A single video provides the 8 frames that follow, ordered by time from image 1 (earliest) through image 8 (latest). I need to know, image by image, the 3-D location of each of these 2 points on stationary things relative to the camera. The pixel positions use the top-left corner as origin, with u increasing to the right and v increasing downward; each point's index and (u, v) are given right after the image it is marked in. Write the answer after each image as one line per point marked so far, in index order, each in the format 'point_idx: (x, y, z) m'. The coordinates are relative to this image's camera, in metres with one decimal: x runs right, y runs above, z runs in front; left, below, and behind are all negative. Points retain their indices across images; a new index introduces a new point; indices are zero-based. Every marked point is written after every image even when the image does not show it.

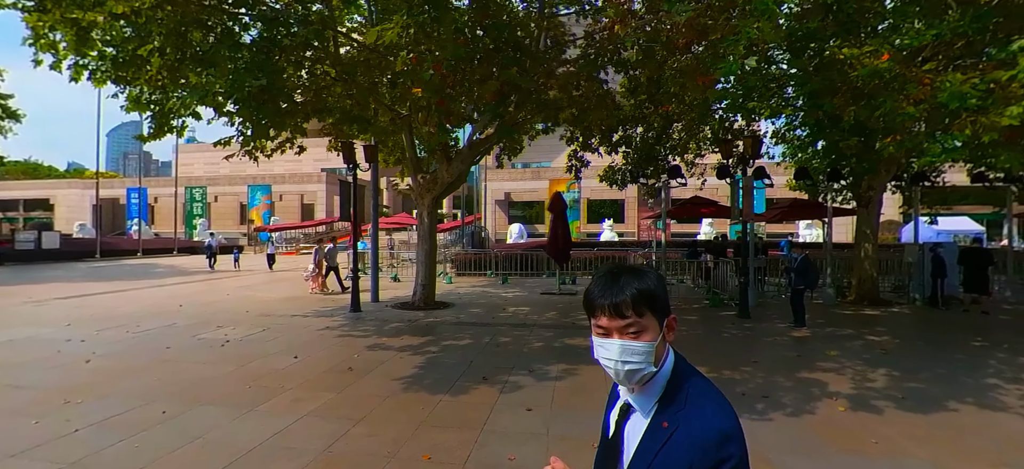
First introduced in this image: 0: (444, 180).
0: (-1.4, +1.2, +9.8) m
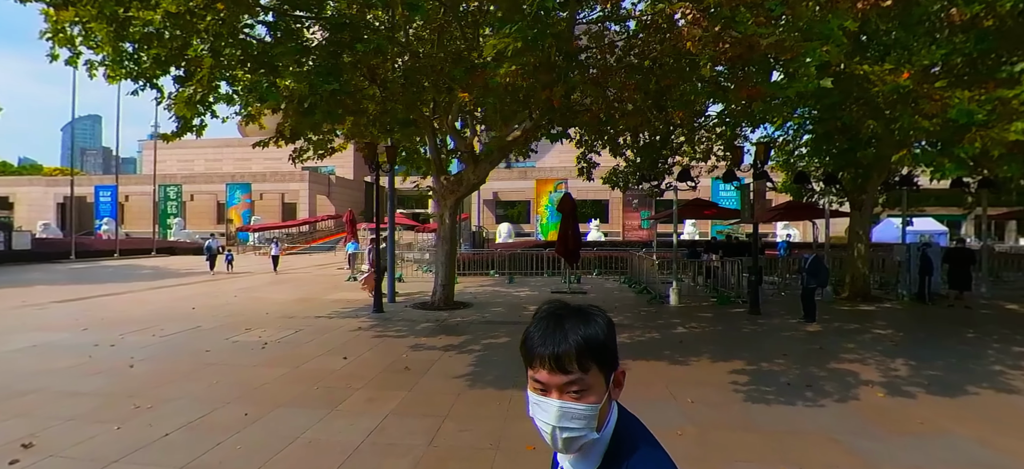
0: (-0.9, +1.2, +10.0) m
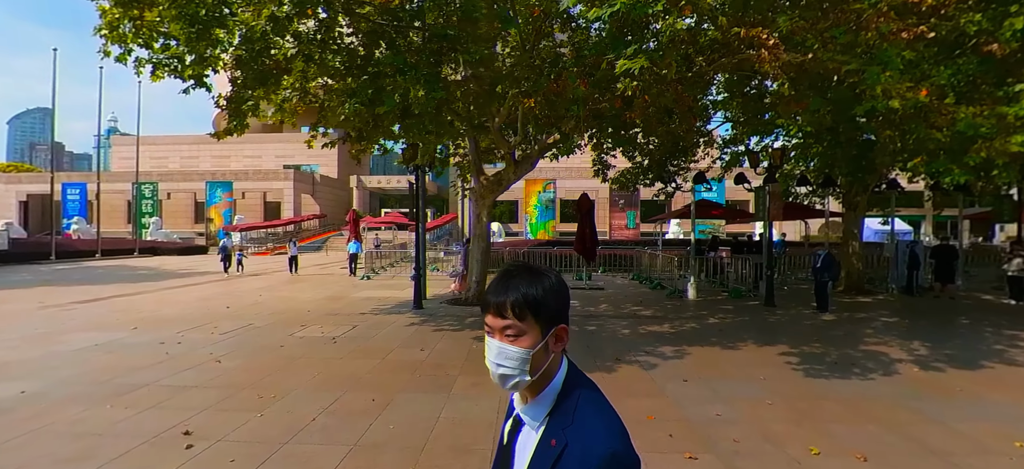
0: (-0.1, +1.3, +10.4) m
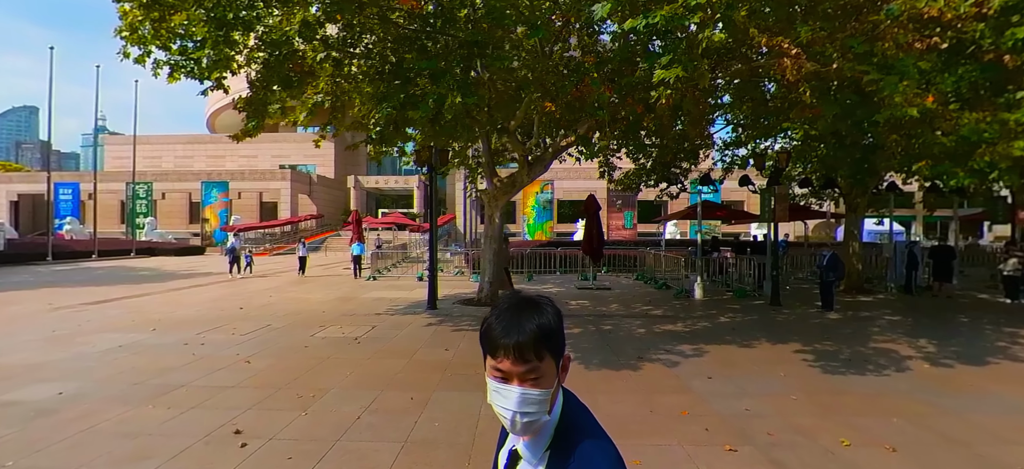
0: (+0.2, +1.2, +10.6) m
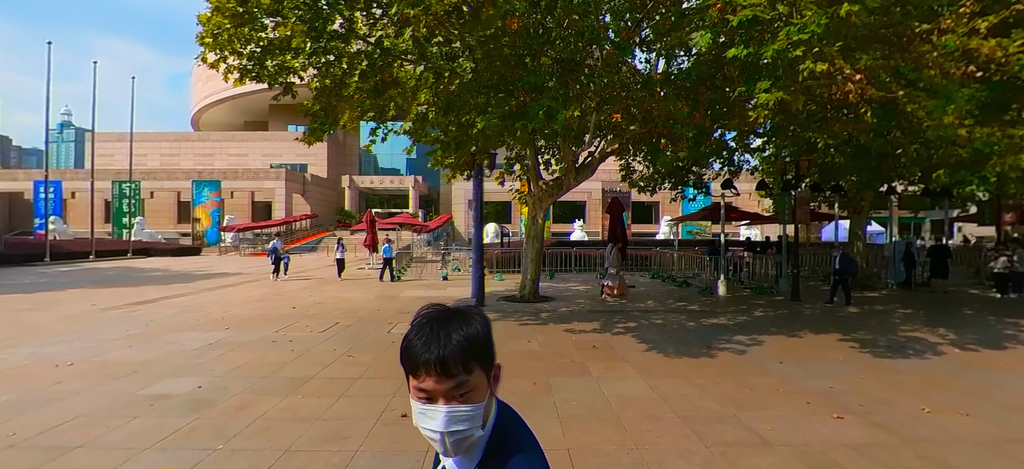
0: (+1.4, +1.2, +11.2) m
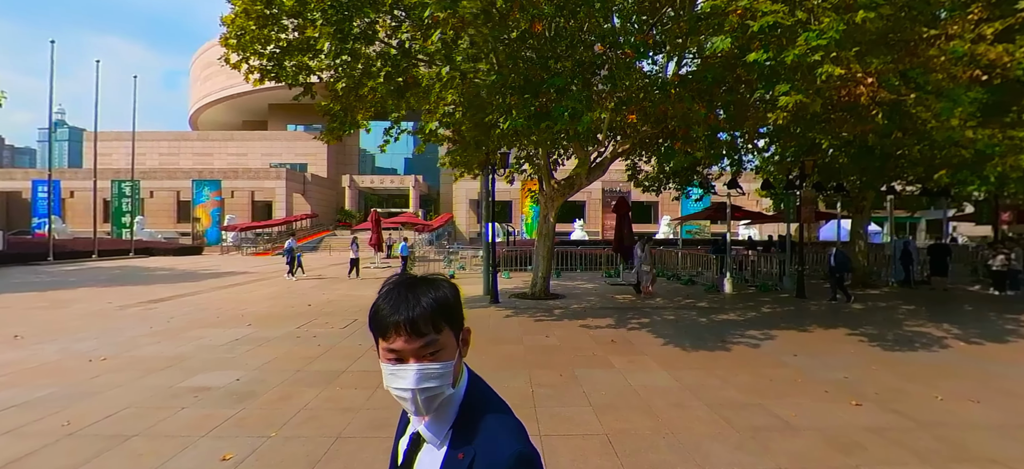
0: (+1.7, +1.2, +11.4) m
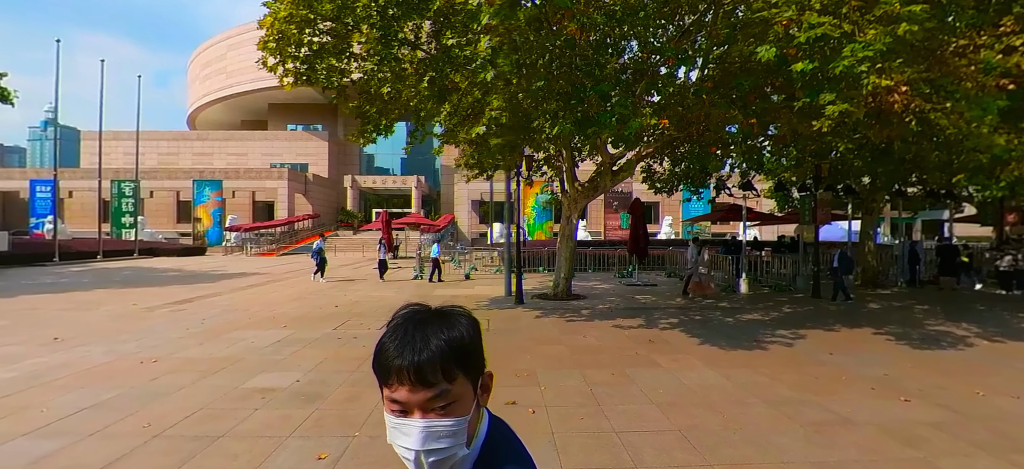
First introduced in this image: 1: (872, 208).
0: (+2.3, +1.2, +11.6) m
1: (+11.8, +0.9, +14.9) m
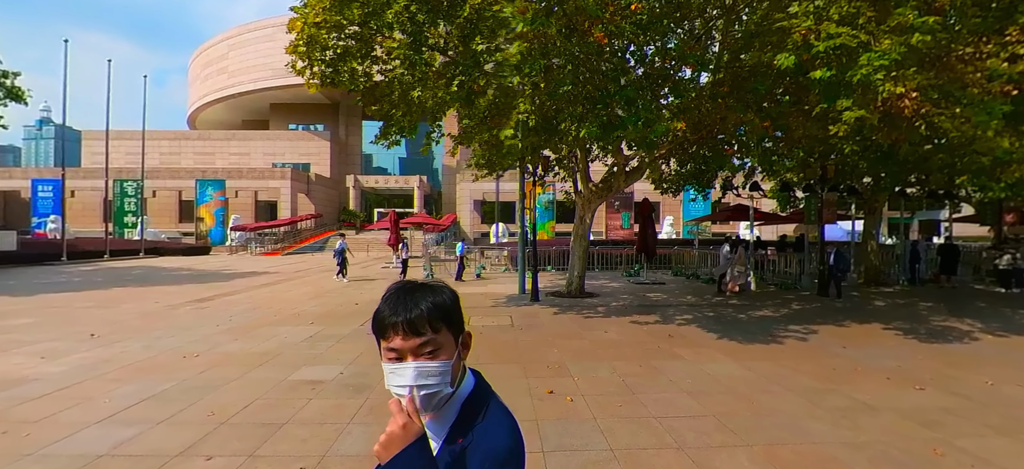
0: (+2.7, +1.2, +11.9) m
1: (+12.2, +0.9, +15.3) m
